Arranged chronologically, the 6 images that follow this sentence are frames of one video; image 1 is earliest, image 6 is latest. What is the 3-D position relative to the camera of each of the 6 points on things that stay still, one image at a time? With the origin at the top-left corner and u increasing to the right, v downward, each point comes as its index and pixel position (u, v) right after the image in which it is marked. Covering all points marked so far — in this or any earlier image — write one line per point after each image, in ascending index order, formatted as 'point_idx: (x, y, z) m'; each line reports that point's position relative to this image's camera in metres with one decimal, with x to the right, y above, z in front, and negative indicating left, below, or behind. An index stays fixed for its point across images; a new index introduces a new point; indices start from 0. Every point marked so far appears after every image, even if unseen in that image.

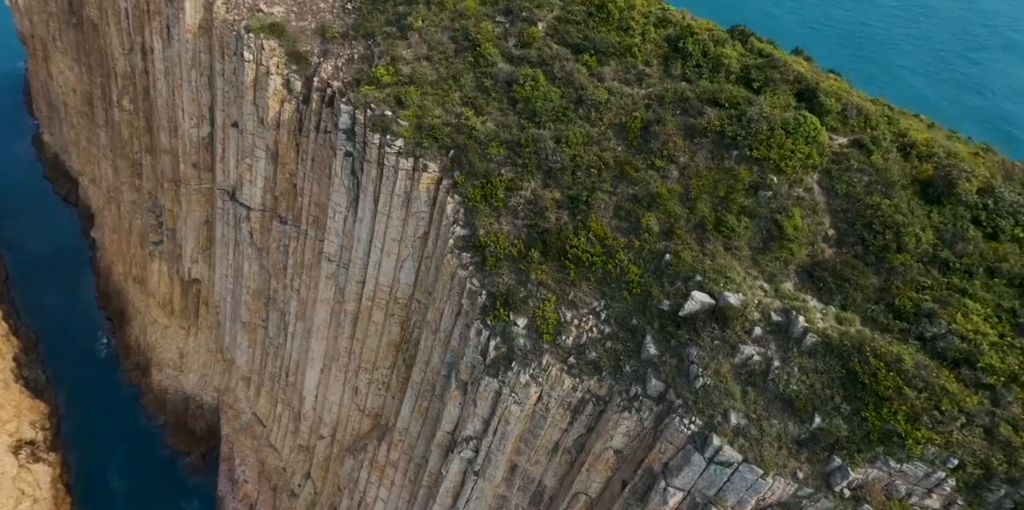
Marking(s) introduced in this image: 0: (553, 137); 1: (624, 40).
0: (+1.2, +3.3, +18.4) m
1: (+3.4, +6.3, +19.1) m
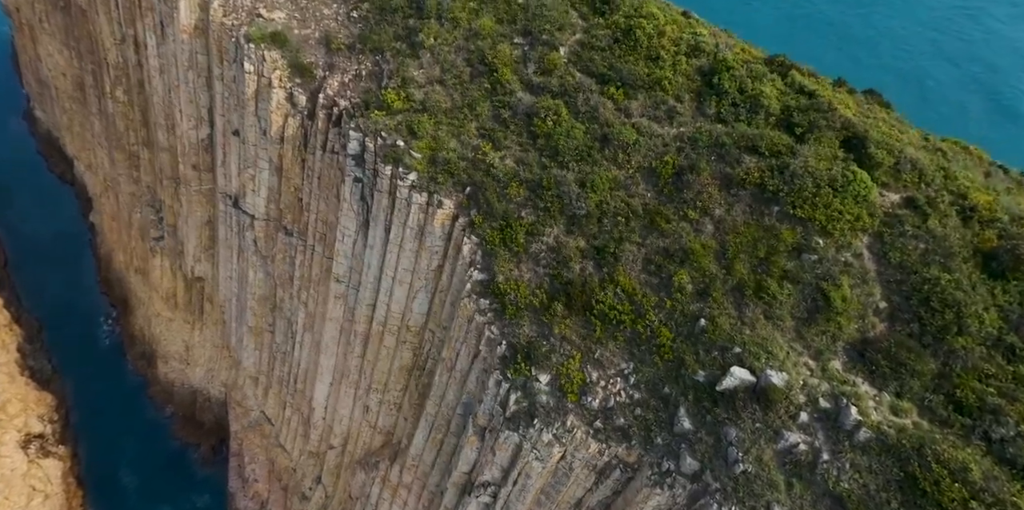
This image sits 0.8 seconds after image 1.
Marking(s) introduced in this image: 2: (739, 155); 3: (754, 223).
0: (+1.7, +2.0, +17.3) m
1: (+3.9, +5.0, +17.8) m
2: (+5.5, +2.4, +15.7) m
3: (+5.6, +0.7, +15.0) m
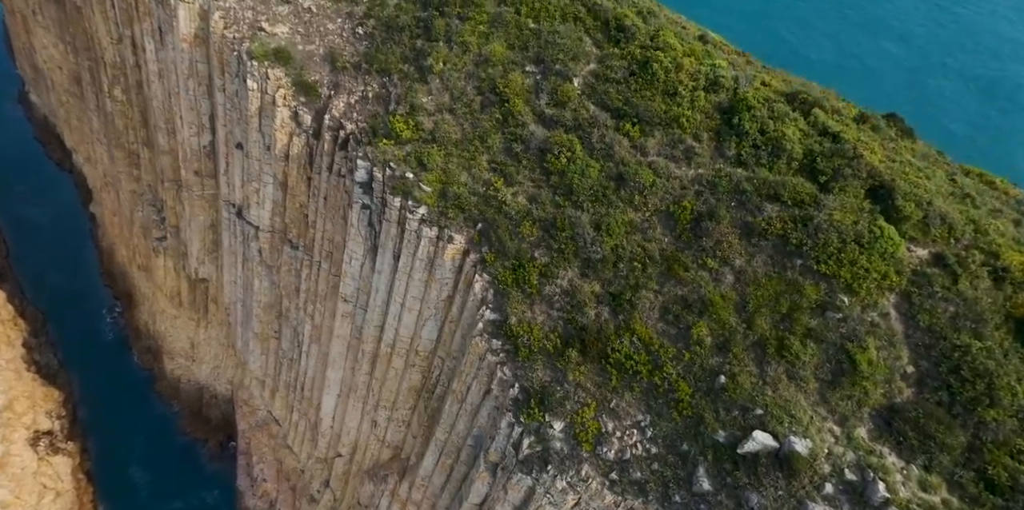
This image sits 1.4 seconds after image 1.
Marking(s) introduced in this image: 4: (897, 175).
0: (+2.1, +0.8, +16.8) m
1: (+4.3, +3.9, +17.3) m
2: (+5.9, +1.2, +15.3) m
3: (+6.0, -0.5, +14.5) m
4: (+8.9, +1.8, +15.0) m
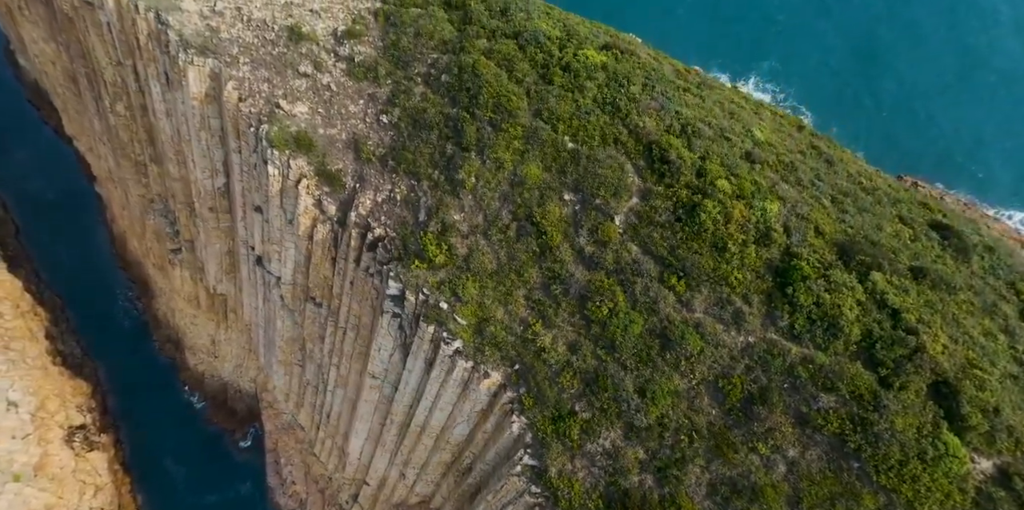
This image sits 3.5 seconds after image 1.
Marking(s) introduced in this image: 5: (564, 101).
0: (+3.2, -3.3, +16.3) m
1: (+5.3, -0.2, +16.5) m
2: (+6.9, -3.1, +14.7) m
3: (+7.0, -4.9, +14.2) m
4: (+10.0, -2.5, +14.3) m
5: (+1.6, +4.6, +19.4) m
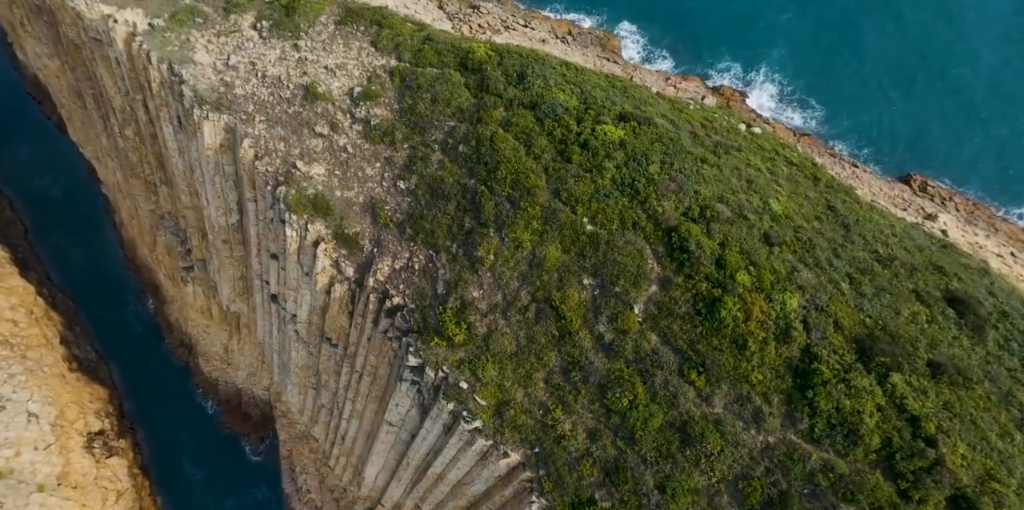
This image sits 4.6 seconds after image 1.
0: (+3.7, -5.8, +16.6) m
1: (+5.9, -2.7, +16.6) m
2: (+7.5, -5.6, +14.9) m
3: (+7.6, -7.4, +14.5) m
4: (+10.5, -5.0, +14.5) m
5: (+2.1, +2.2, +19.5) m
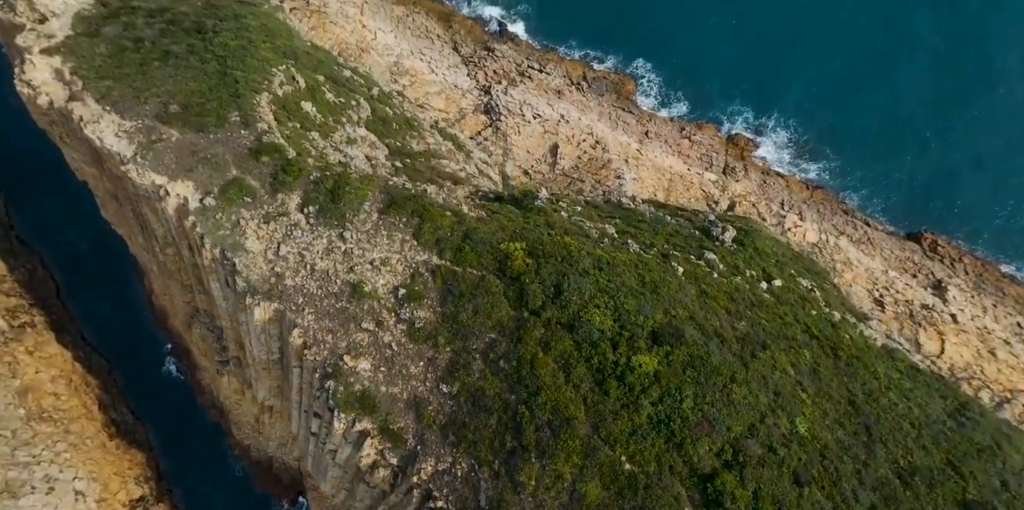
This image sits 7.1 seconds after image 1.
0: (+5.1, -13.3, +17.8) m
1: (+7.2, -10.1, +17.7) m
2: (+8.8, -13.0, +16.0) m
3: (+8.9, -14.8, +15.5) m
4: (+11.8, -12.4, +15.5) m
5: (+3.5, -5.3, +20.7) m
